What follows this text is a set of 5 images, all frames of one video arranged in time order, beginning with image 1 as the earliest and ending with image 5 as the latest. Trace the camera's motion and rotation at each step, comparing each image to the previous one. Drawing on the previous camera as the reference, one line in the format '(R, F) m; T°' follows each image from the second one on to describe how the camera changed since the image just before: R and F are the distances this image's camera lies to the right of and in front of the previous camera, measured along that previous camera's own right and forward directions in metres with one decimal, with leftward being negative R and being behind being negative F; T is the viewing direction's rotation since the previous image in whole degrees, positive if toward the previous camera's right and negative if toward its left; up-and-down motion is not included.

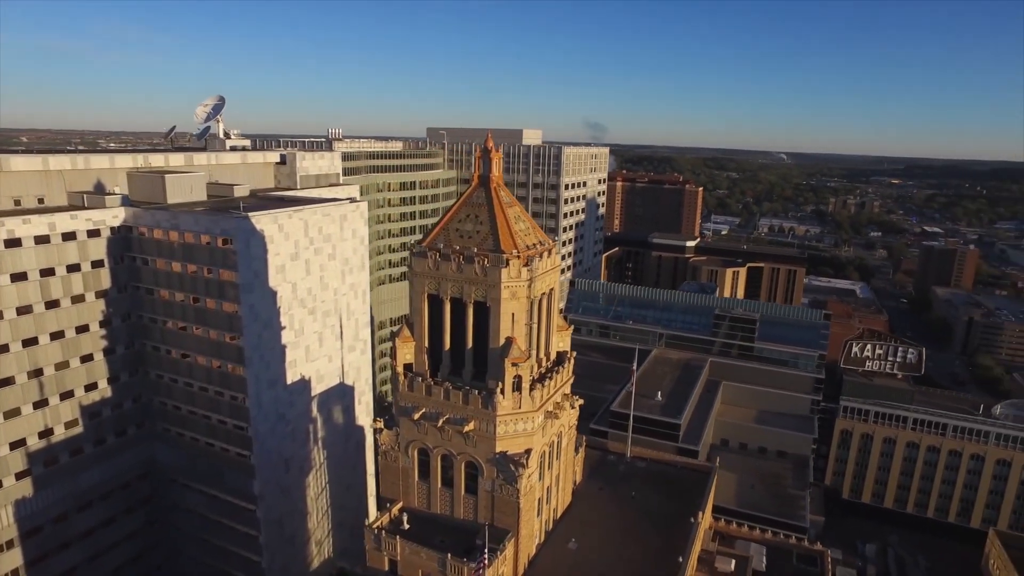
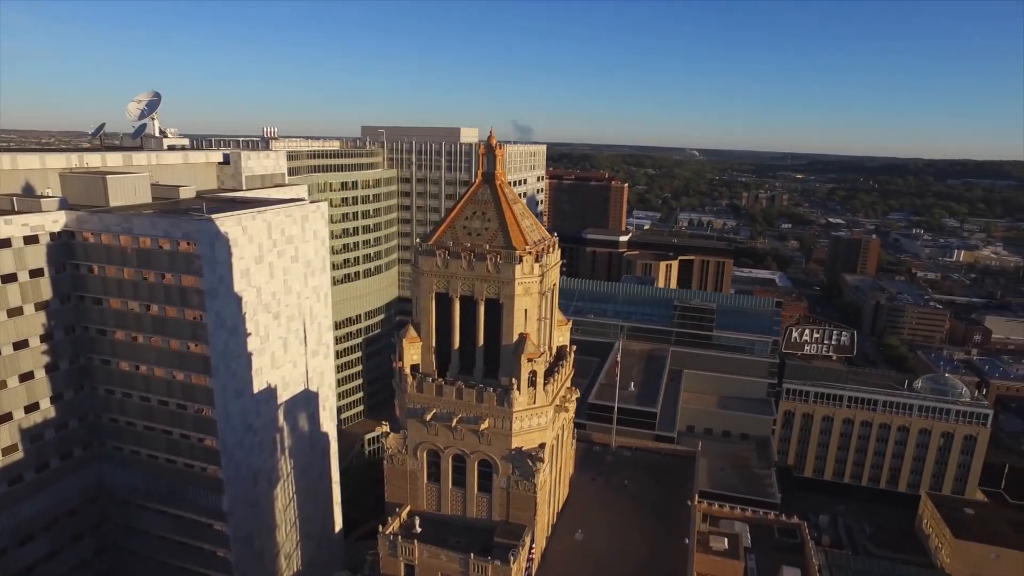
(-3.4, +0.1) m; +7°
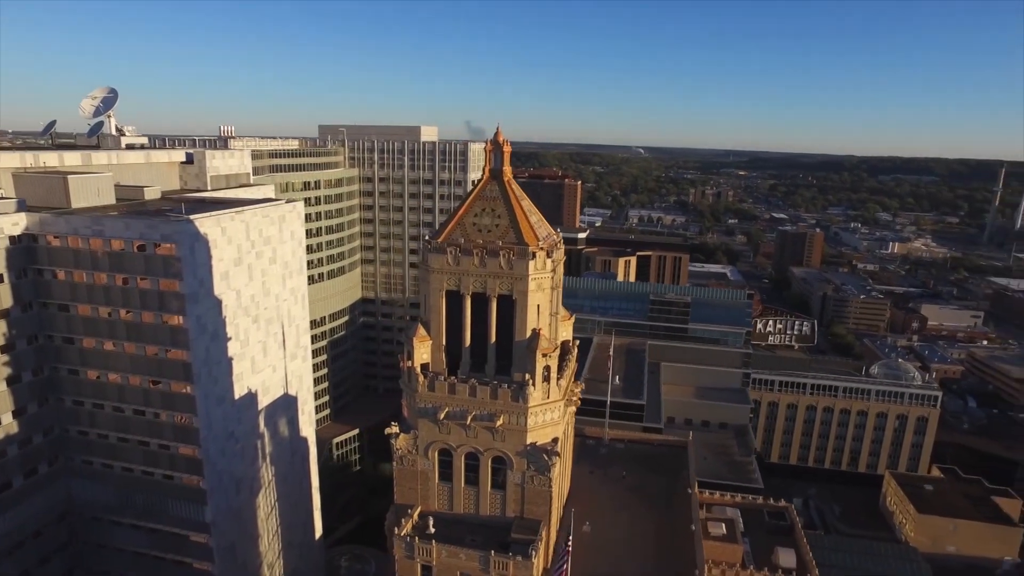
(-2.4, +0.1) m; +4°
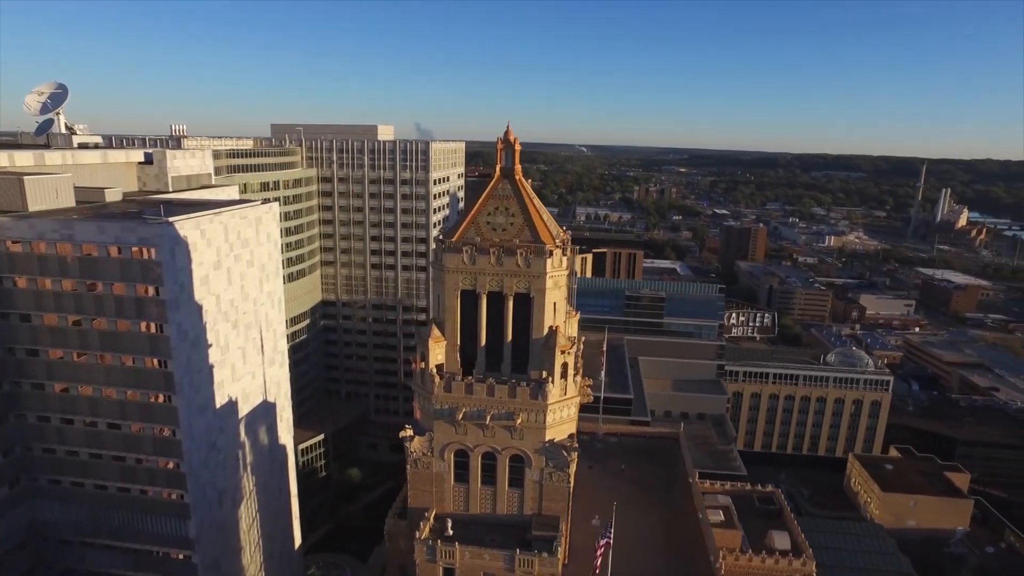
(-2.7, +0.1) m; +5°
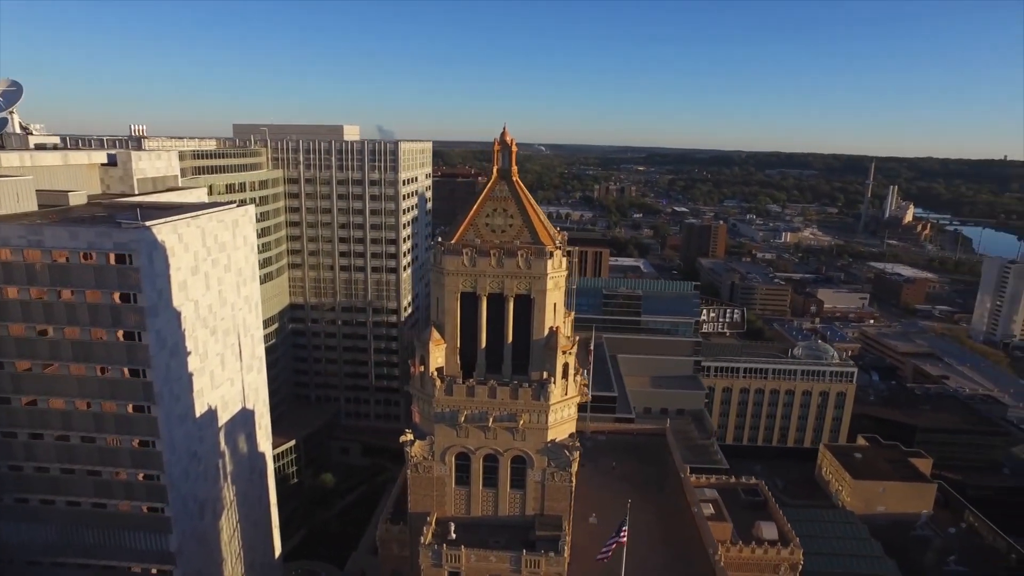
(-1.5, 0.0) m; +3°
